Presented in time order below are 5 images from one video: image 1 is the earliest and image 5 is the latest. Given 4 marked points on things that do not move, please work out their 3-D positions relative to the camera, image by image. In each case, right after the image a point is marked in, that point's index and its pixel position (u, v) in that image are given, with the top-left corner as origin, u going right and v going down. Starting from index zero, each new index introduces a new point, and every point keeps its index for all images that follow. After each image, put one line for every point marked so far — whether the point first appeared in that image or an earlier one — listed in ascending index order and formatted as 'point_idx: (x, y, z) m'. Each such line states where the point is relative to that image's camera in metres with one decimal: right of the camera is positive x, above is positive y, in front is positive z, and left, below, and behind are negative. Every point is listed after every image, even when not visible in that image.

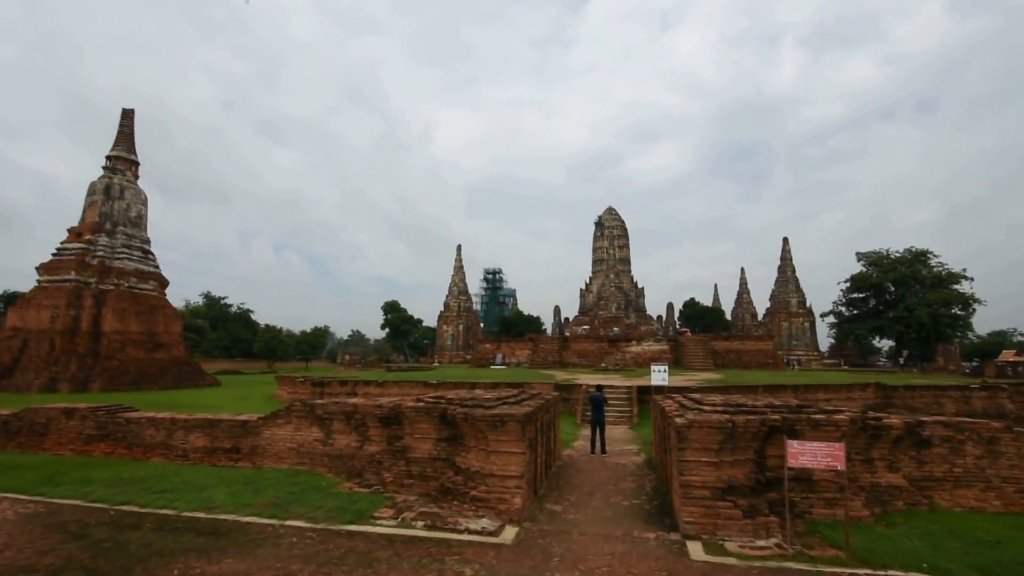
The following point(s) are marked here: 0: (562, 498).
0: (+0.8, -3.6, +7.2) m
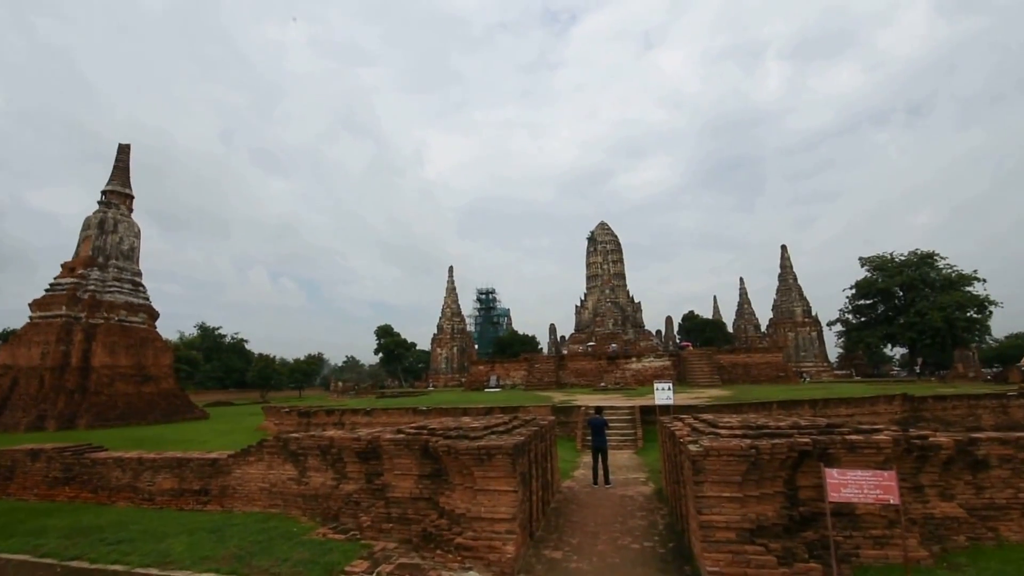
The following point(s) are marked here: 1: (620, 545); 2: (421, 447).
0: (+0.7, -3.7, +6.3) m
1: (+1.5, -3.7, +6.1) m
2: (-1.4, -2.5, +6.6) m
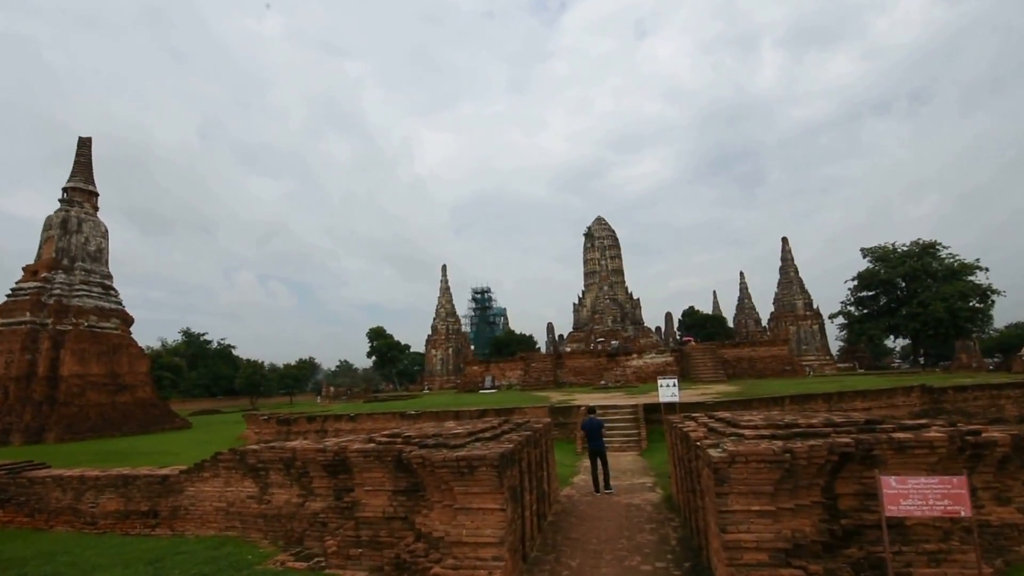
0: (+0.6, -3.5, +5.4) m
1: (+1.4, -3.4, +5.2) m
2: (-1.6, -2.2, +5.6) m
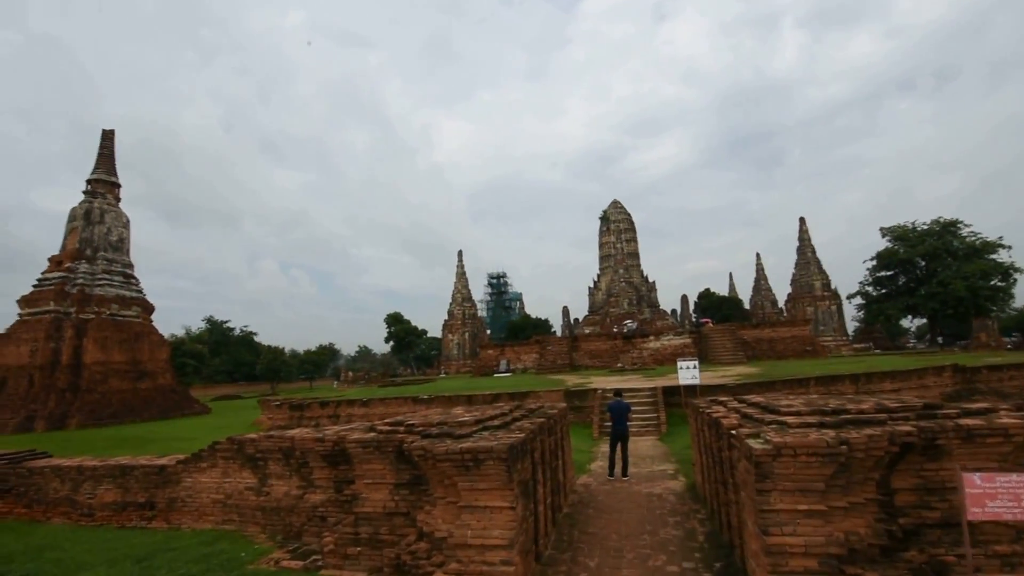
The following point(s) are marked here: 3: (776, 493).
0: (+0.8, -3.2, +4.9) m
1: (+1.5, -3.1, +4.7) m
2: (-1.4, -2.0, +5.1) m
3: (+2.4, -1.8, +3.8) m
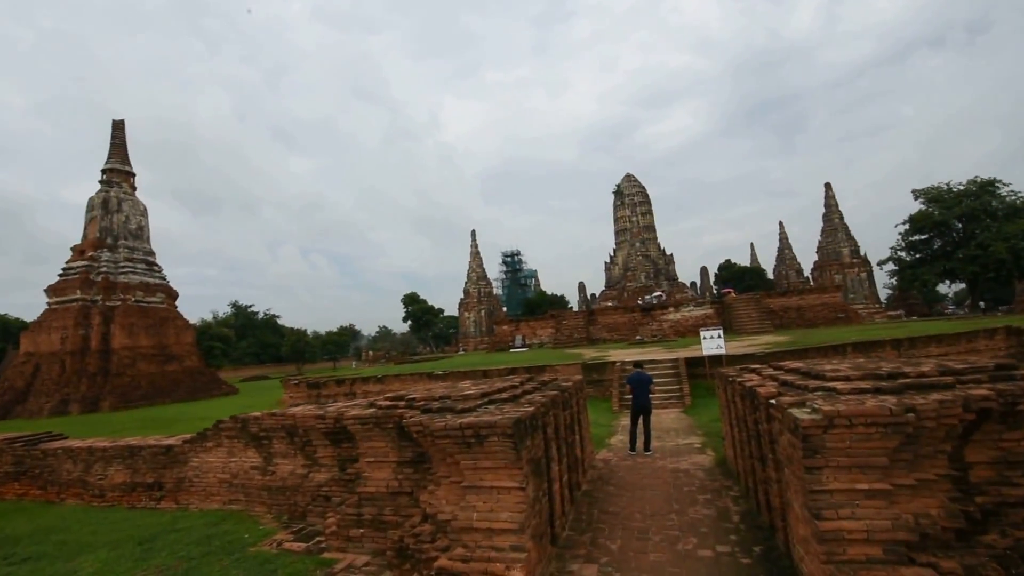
0: (+0.9, -2.7, +4.4) m
1: (+1.7, -2.6, +4.2) m
2: (-1.3, -1.5, +4.7) m
3: (+2.4, -1.4, +3.3) m
